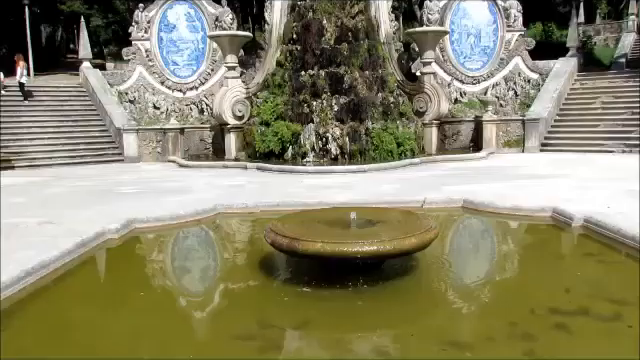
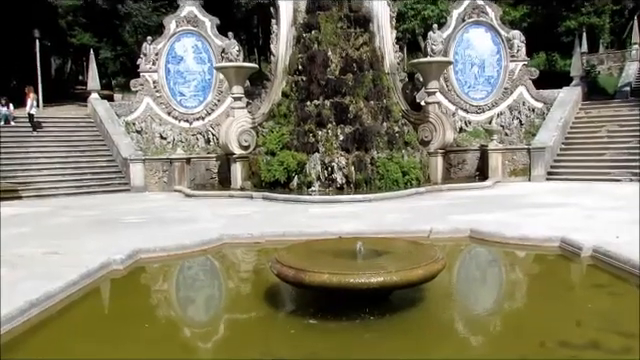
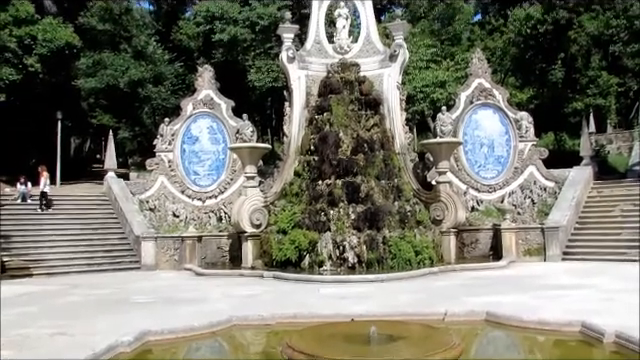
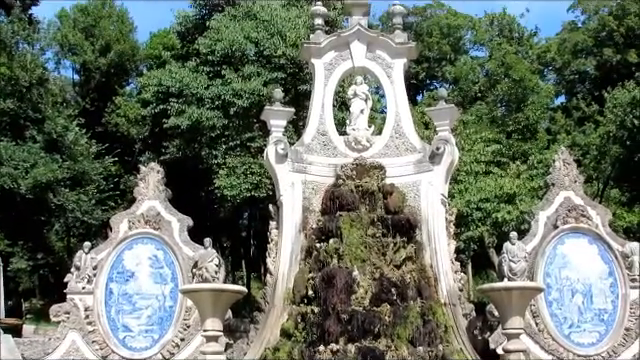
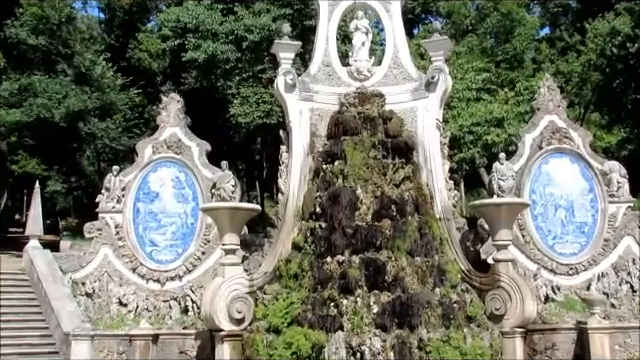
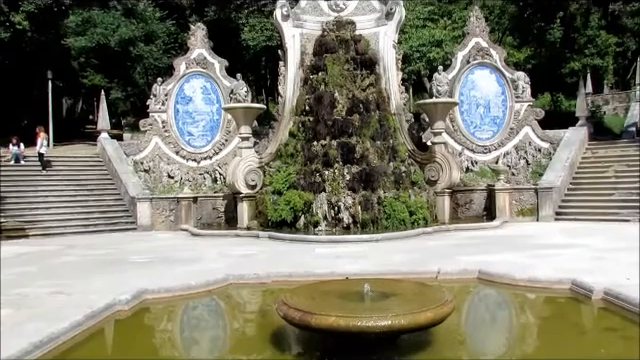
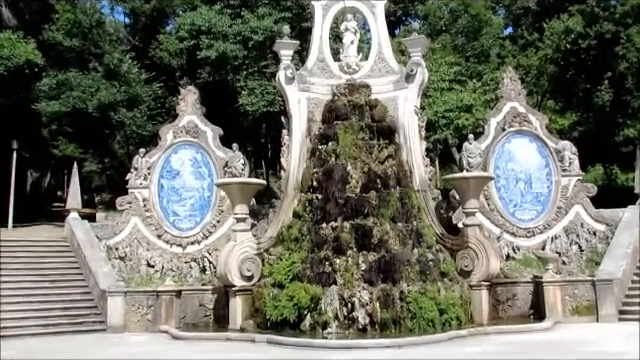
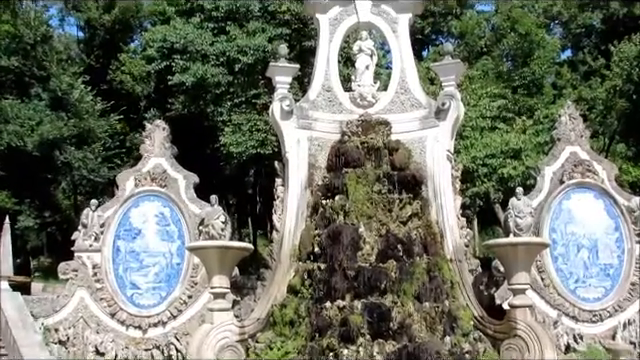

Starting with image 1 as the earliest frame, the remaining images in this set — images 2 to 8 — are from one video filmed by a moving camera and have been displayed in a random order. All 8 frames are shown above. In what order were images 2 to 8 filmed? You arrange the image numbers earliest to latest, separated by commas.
2, 6, 3, 7, 5, 8, 4
